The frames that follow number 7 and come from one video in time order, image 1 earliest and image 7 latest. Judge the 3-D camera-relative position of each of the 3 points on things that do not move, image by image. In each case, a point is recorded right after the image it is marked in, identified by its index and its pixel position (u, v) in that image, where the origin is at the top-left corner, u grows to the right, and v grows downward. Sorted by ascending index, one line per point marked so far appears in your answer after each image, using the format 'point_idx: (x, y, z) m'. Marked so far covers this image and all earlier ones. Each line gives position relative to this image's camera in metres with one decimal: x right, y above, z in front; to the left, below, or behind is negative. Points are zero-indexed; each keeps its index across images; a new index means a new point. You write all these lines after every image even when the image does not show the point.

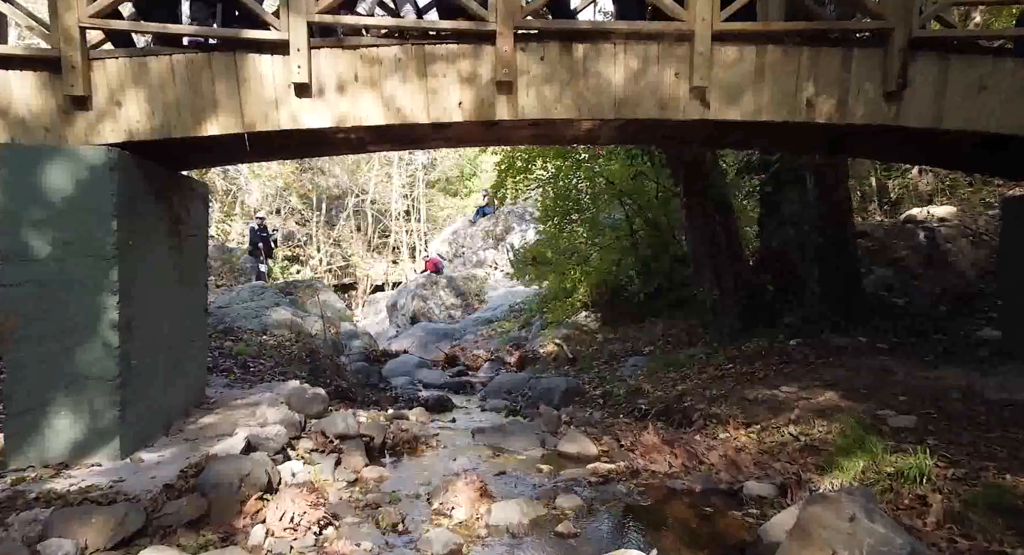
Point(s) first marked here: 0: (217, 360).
0: (-3.1, -0.9, +7.3) m
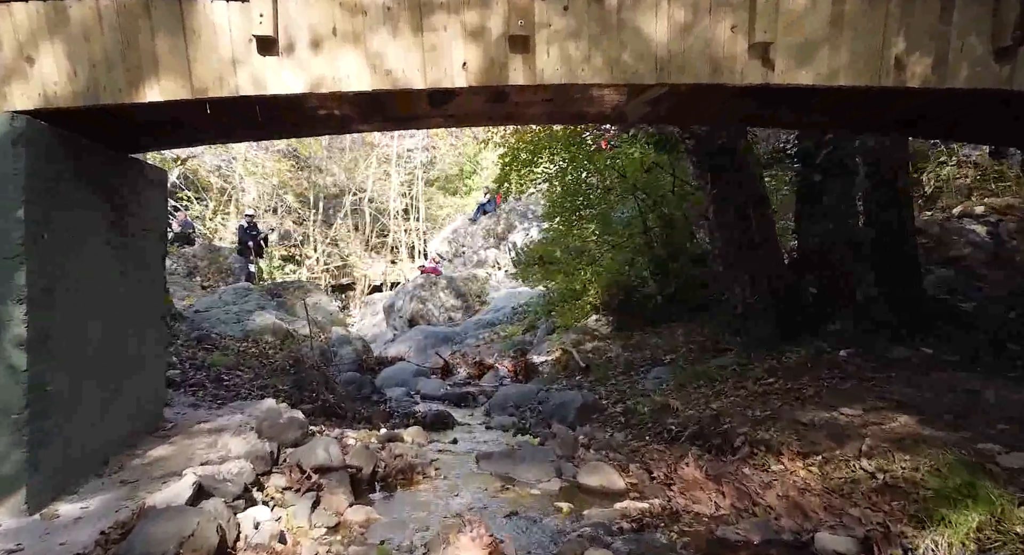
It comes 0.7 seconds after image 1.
0: (-3.0, -0.9, +6.4) m
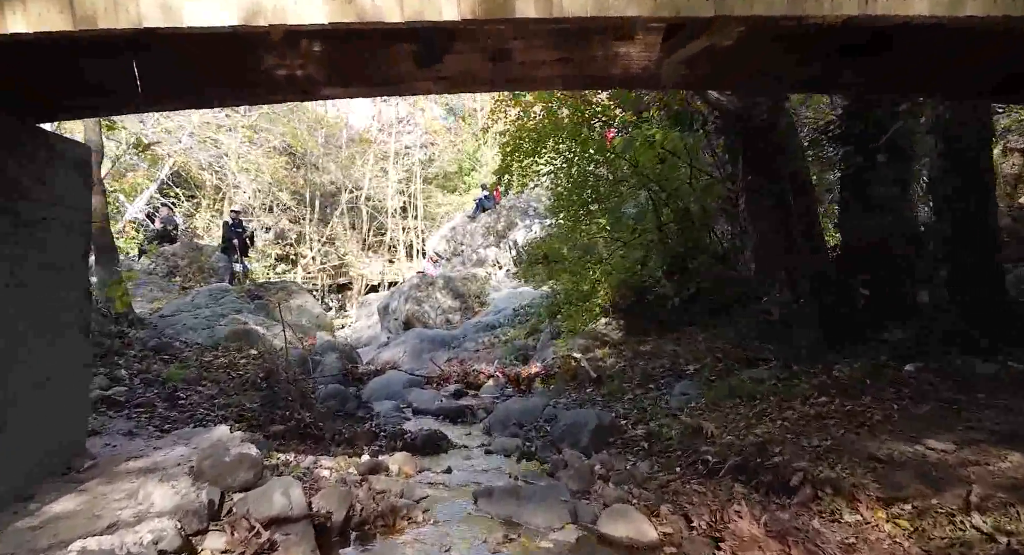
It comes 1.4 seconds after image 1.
0: (-3.0, -0.9, +5.5) m
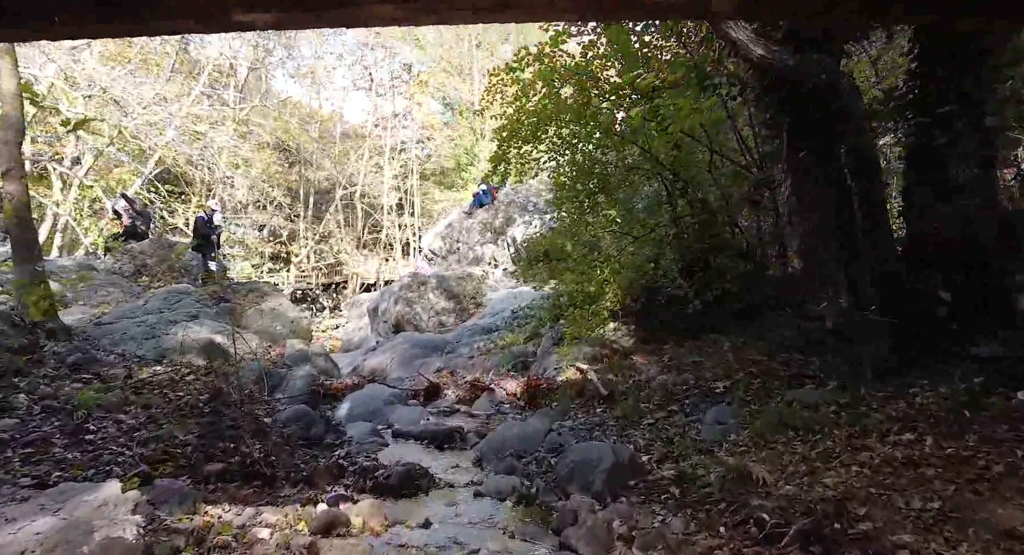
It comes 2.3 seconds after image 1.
0: (-3.0, -0.9, +4.4) m
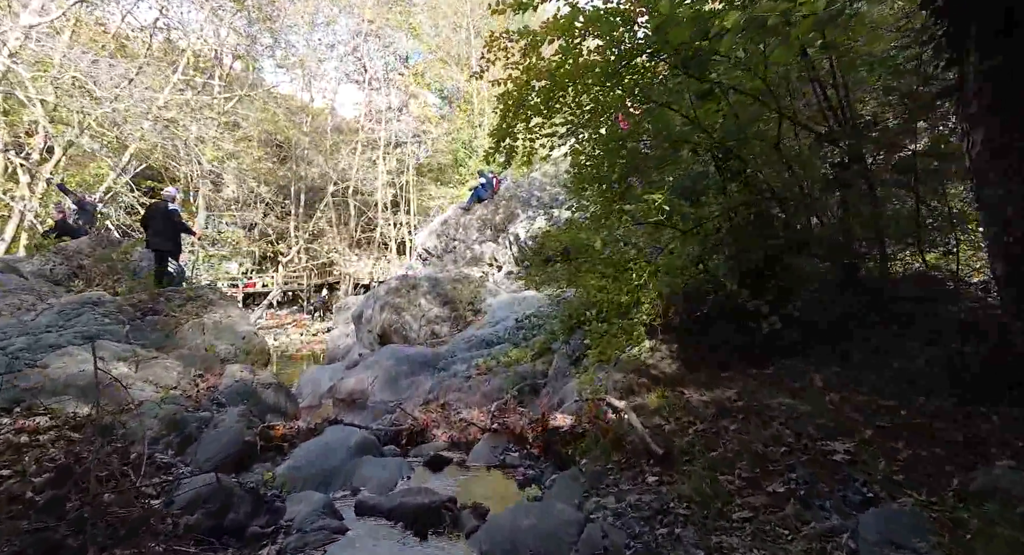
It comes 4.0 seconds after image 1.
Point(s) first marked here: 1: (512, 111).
0: (-2.9, -1.0, +2.3) m
1: (0.0, +1.8, +7.6) m
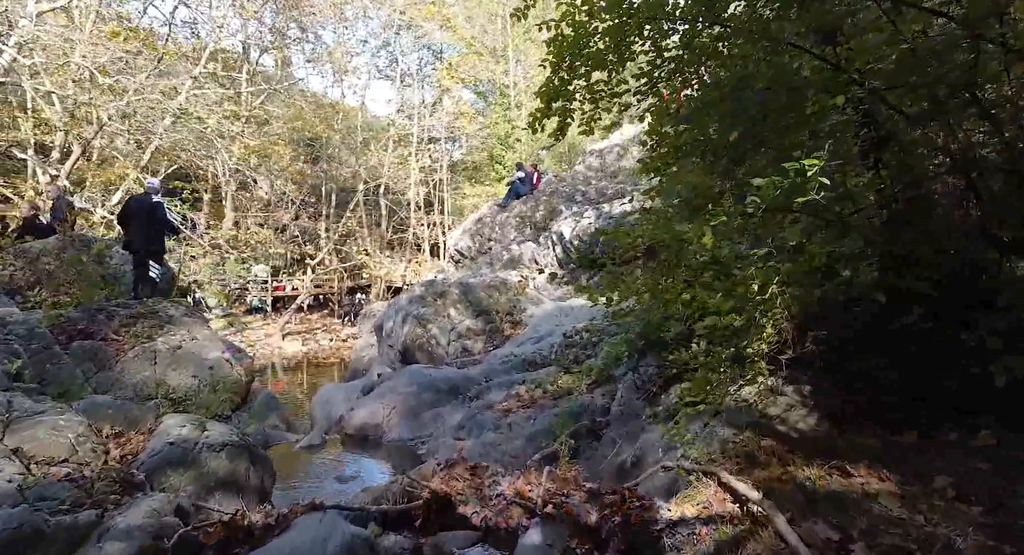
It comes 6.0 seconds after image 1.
0: (-2.7, -1.0, +0.3) m
1: (+0.4, +1.7, +5.5) m
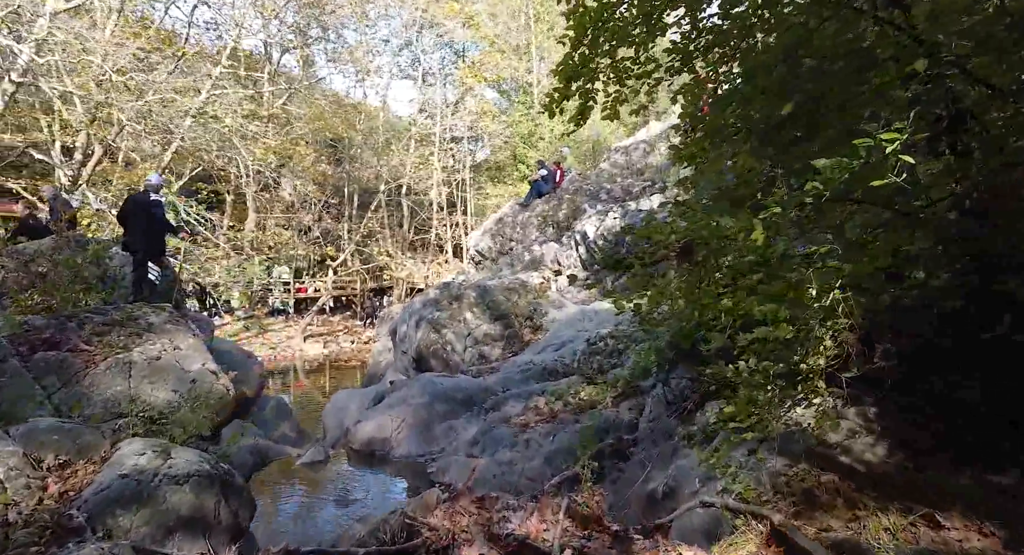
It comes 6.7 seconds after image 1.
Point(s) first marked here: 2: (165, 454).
0: (-2.8, -1.1, -0.3) m
1: (+0.5, +1.7, +4.8) m
2: (-2.2, -1.1, +4.6) m
